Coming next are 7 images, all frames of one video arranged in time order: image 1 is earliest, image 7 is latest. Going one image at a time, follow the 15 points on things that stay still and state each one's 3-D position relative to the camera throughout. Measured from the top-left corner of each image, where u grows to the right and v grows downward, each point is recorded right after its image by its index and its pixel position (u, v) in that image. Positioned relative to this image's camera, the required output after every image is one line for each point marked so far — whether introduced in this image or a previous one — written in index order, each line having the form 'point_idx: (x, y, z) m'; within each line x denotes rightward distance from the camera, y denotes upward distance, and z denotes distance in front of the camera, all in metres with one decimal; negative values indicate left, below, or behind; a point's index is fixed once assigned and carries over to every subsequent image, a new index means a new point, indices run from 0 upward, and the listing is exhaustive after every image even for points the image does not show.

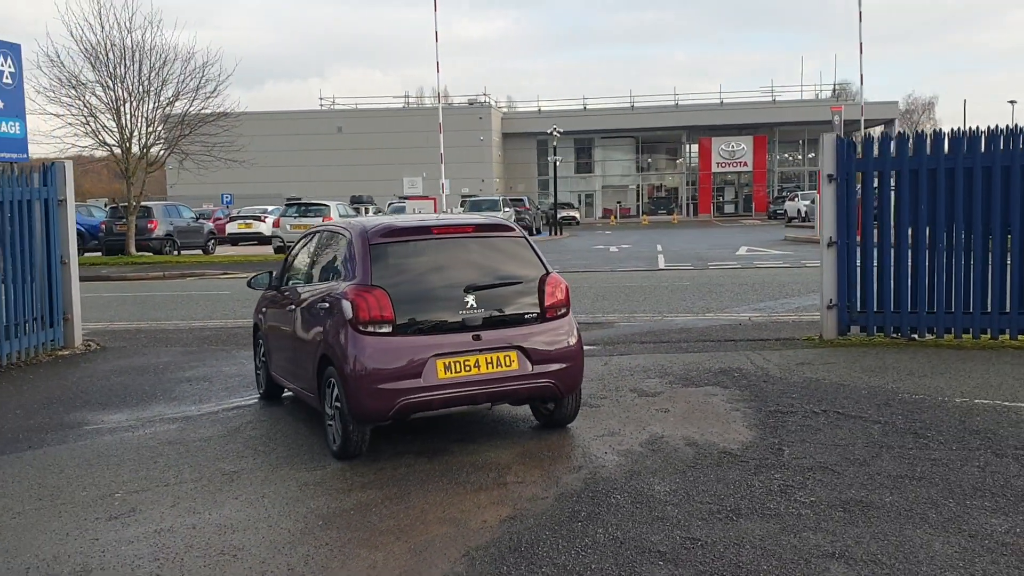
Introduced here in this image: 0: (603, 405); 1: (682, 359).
0: (+0.6, -0.8, +6.4) m
1: (+1.4, -0.6, +8.0) m
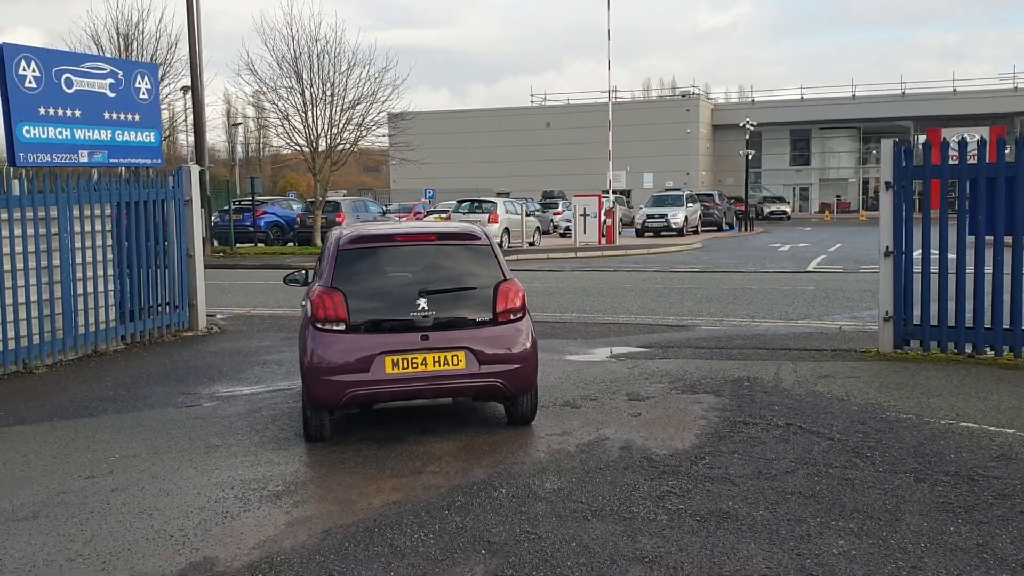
0: (+0.5, -0.8, +6.7) m
1: (+1.7, -0.7, +8.1) m
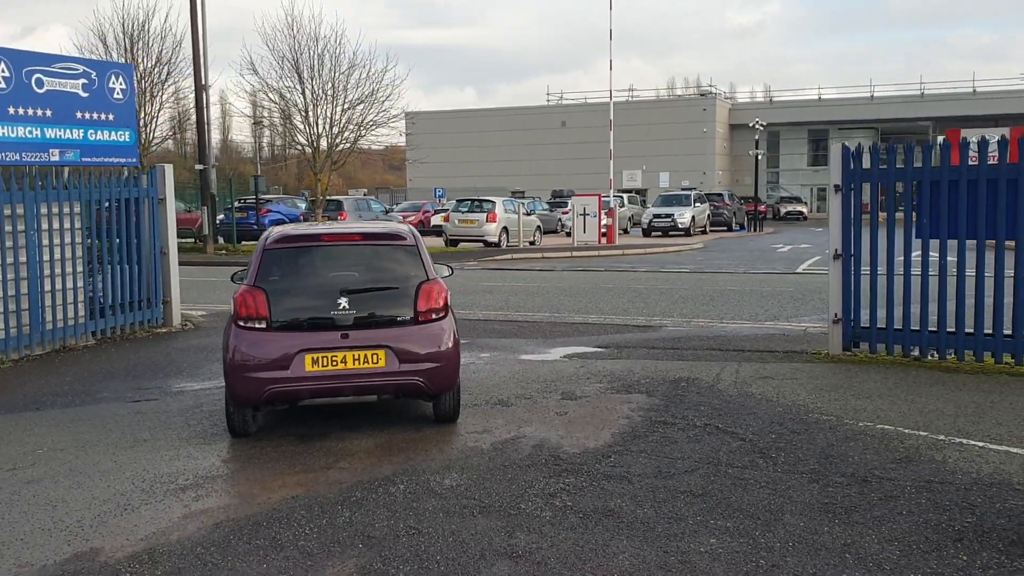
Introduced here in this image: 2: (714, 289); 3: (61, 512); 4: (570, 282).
0: (0.0, -0.8, +6.7) m
1: (+1.2, -0.7, +8.1) m
2: (+3.1, 0.0, +15.0) m
3: (-2.2, -1.1, +4.7) m
4: (+1.0, +0.1, +16.7) m
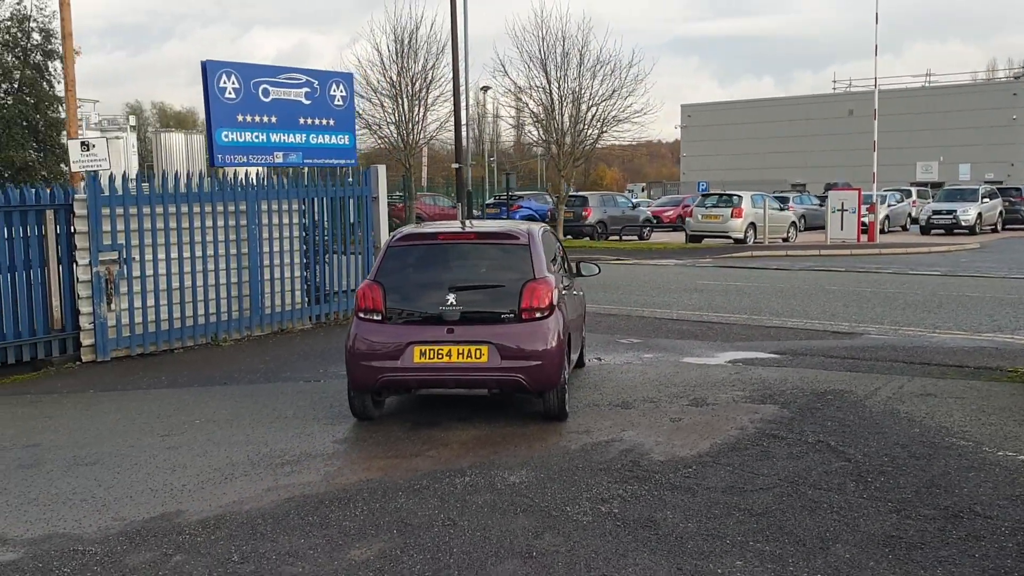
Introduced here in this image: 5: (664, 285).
0: (+0.9, -0.8, +6.7) m
1: (+2.4, -0.7, +7.7) m
2: (+6.2, -0.1, +13.7) m
3: (-1.9, -1.0, +5.3) m
4: (+4.7, +0.1, +15.9) m
5: (+2.5, 0.0, +16.0) m
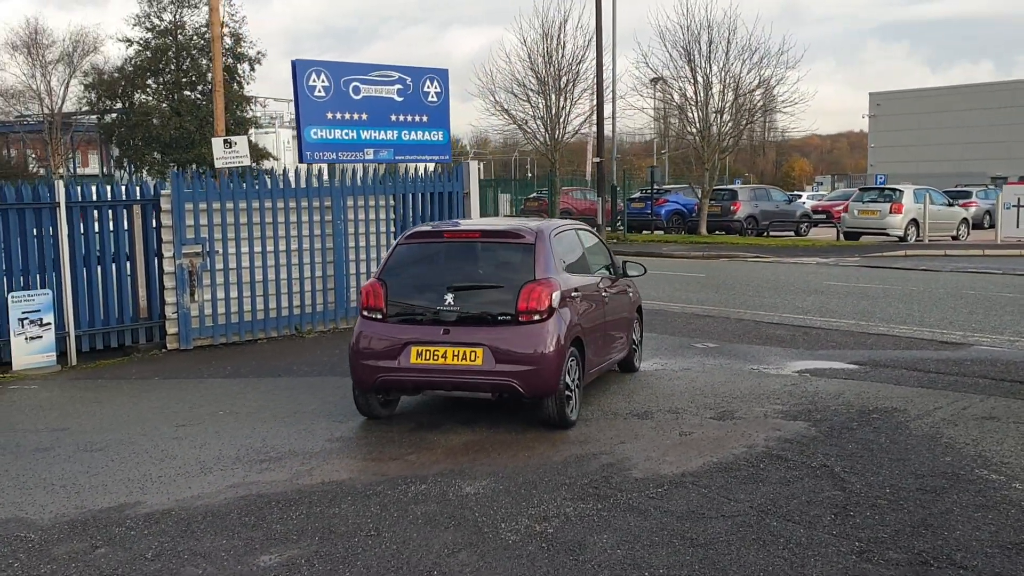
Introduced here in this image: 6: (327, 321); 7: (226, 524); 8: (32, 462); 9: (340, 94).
0: (+0.9, -0.9, +6.3) m
1: (+2.6, -0.8, +7.0) m
2: (+7.5, -0.2, +12.2) m
3: (-2.0, -1.0, +5.4) m
4: (+6.4, 0.0, +14.7) m
5: (+4.3, 0.0, +15.1) m
6: (-2.1, -0.4, +11.0) m
7: (-1.3, -1.1, +4.5) m
8: (-2.8, -1.0, +5.7) m
9: (-2.0, +2.3, +11.2) m
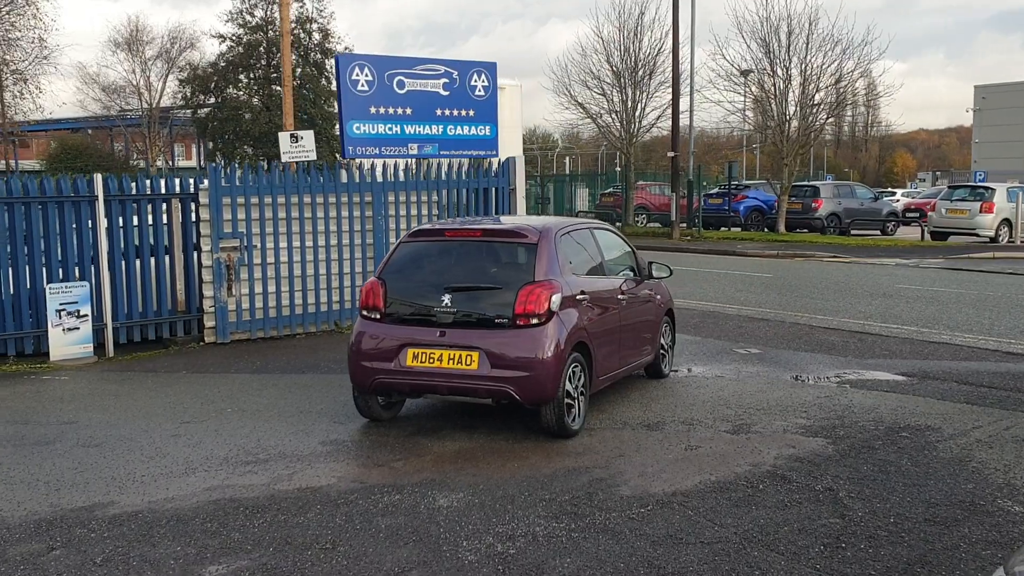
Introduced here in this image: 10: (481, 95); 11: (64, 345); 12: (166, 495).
0: (+0.9, -0.9, +6.0) m
1: (+2.7, -0.8, +6.5) m
2: (+8.0, -0.3, +11.2) m
3: (-2.1, -1.0, +5.4) m
4: (+7.2, 0.0, +13.8) m
5: (+5.2, 0.0, +14.5) m
6: (-1.6, -0.3, +11.0) m
7: (-1.5, -1.1, +4.4) m
8: (-2.8, -1.0, +5.7) m
9: (-1.5, +2.3, +11.1) m
10: (-0.4, +2.4, +11.9) m
11: (-4.1, -0.5, +8.9) m
12: (-1.7, -1.1, +4.9) m
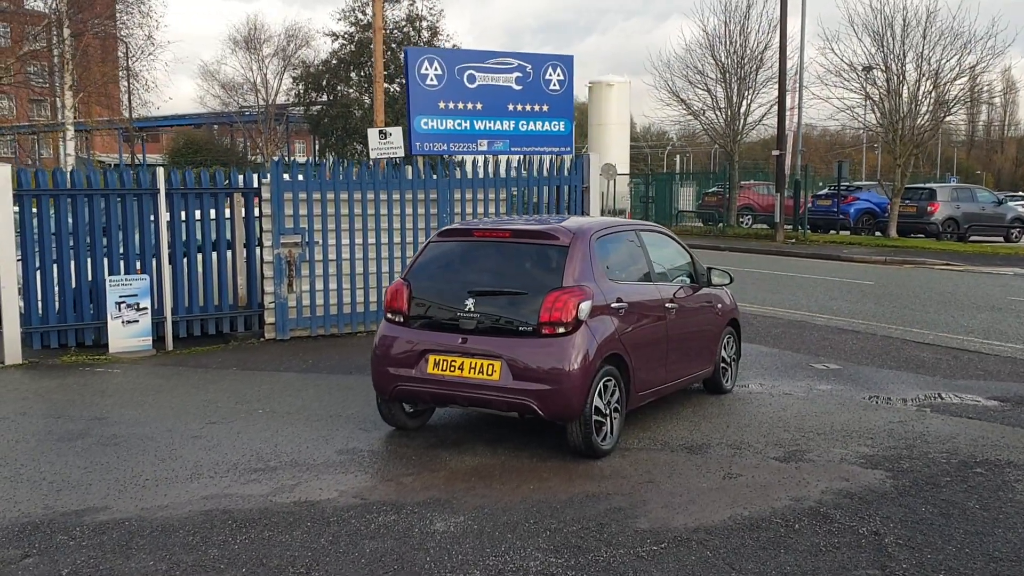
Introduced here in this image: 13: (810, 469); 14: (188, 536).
0: (+1.1, -0.9, +5.4) m
1: (+2.9, -0.9, +5.8) m
2: (+8.8, -0.5, +9.8) m
3: (-1.9, -1.0, +5.2) m
4: (+8.2, -0.2, +12.5) m
5: (+6.3, -0.2, +13.4) m
6: (-0.9, -0.3, +10.7) m
7: (-1.5, -1.1, +4.2) m
8: (-2.7, -1.0, +5.6) m
9: (-0.7, +2.3, +10.8) m
10: (+0.5, +2.4, +11.5) m
11: (-3.6, -0.5, +8.9) m
12: (-1.7, -1.0, +4.7) m
13: (+1.6, -1.0, +5.1) m
14: (-1.4, -1.1, +4.2) m
